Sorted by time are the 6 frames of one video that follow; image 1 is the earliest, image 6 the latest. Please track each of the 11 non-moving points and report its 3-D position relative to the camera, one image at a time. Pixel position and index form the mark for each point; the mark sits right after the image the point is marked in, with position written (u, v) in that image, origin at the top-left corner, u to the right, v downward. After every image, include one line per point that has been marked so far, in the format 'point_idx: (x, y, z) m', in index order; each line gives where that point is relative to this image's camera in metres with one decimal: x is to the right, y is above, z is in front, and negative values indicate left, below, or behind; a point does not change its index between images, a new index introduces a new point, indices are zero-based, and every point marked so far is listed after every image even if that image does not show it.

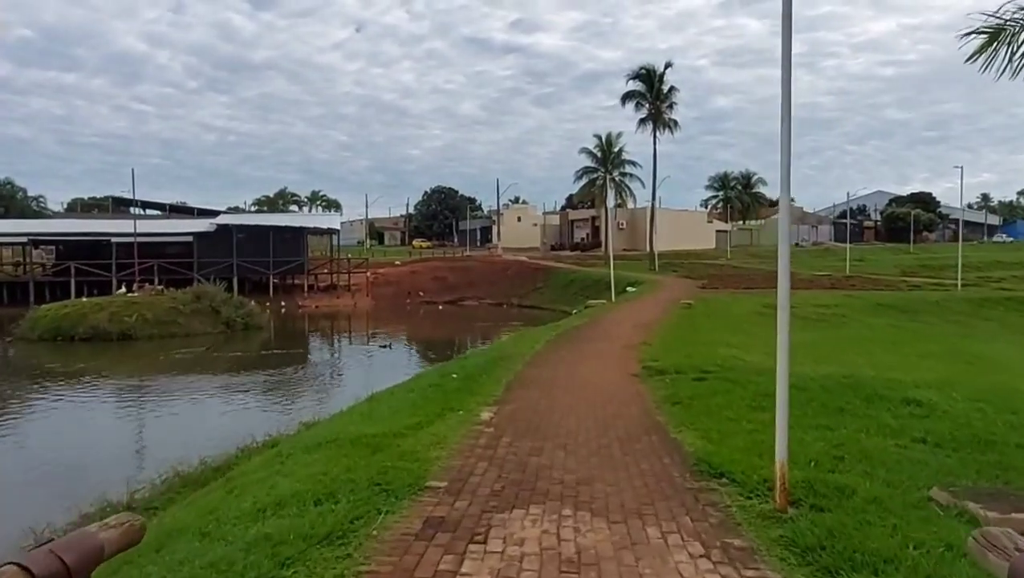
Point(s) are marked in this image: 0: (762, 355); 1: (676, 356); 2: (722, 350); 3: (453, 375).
0: (+4.9, -1.3, +16.4) m
1: (+2.8, -1.2, +14.2) m
2: (+4.0, -1.2, +16.0) m
3: (-0.8, -1.2, +11.8) m
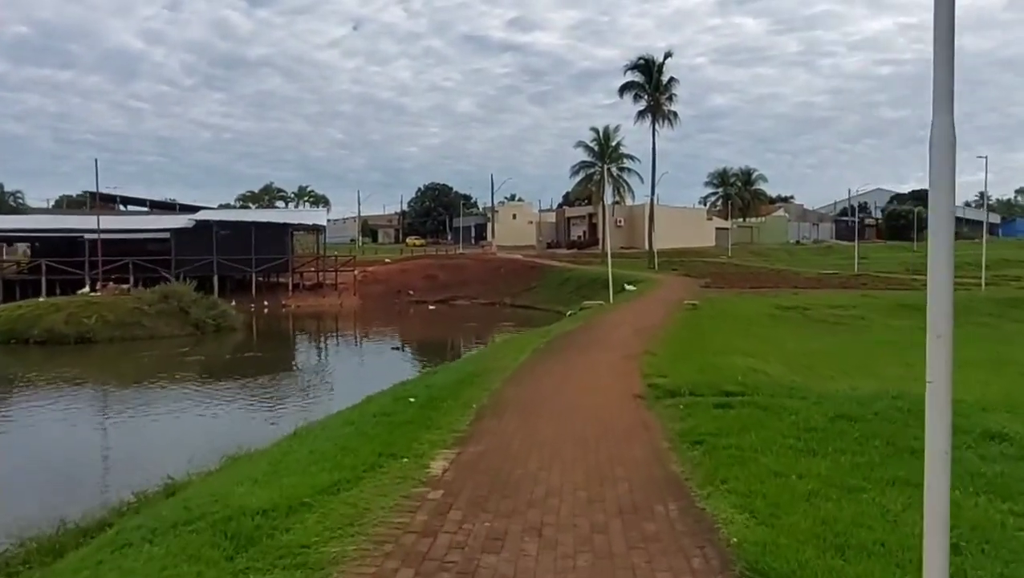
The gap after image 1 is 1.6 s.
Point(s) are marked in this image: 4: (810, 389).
0: (+4.6, -1.3, +14.1) m
1: (+2.4, -1.2, +11.9) m
2: (+3.7, -1.2, +13.6) m
3: (-1.2, -1.3, +9.4) m
4: (+3.9, -1.3, +11.0) m
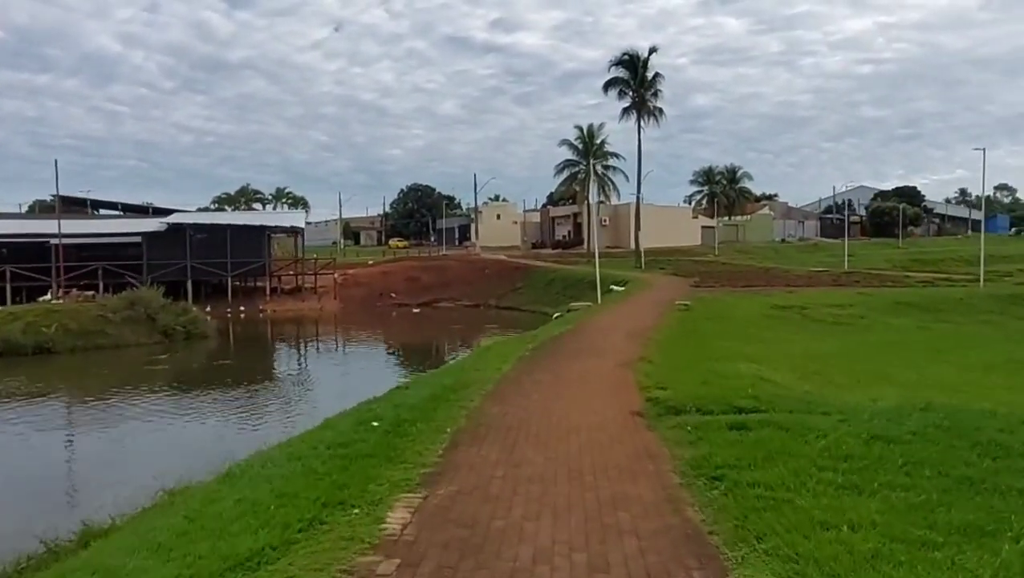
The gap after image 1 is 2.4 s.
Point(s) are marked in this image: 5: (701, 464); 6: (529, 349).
0: (+4.3, -1.3, +12.9) m
1: (+2.2, -1.2, +10.6) m
2: (+3.4, -1.2, +12.4) m
3: (-1.3, -1.3, +8.1) m
4: (+3.7, -1.3, +9.8) m
5: (+1.5, -1.3, +6.4) m
6: (+0.3, -1.1, +15.0) m
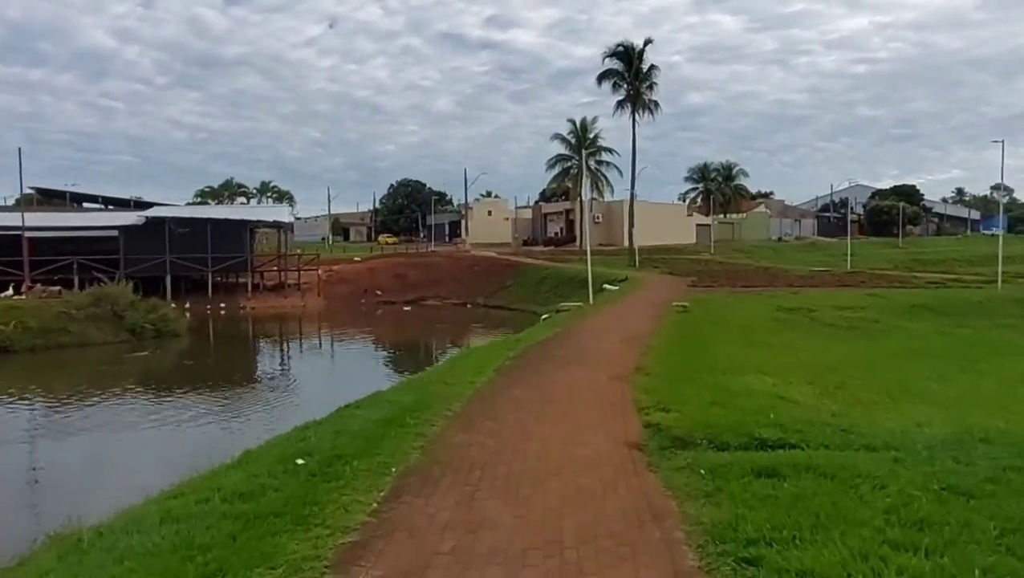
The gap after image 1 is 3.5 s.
0: (+4.0, -1.4, +11.1) m
1: (+1.9, -1.2, +8.9) m
2: (+3.1, -1.2, +10.6) m
3: (-1.6, -1.3, +6.3) m
4: (+3.4, -1.3, +8.1) m
5: (+1.2, -1.4, +4.7) m
6: (0.0, -1.1, +13.2) m
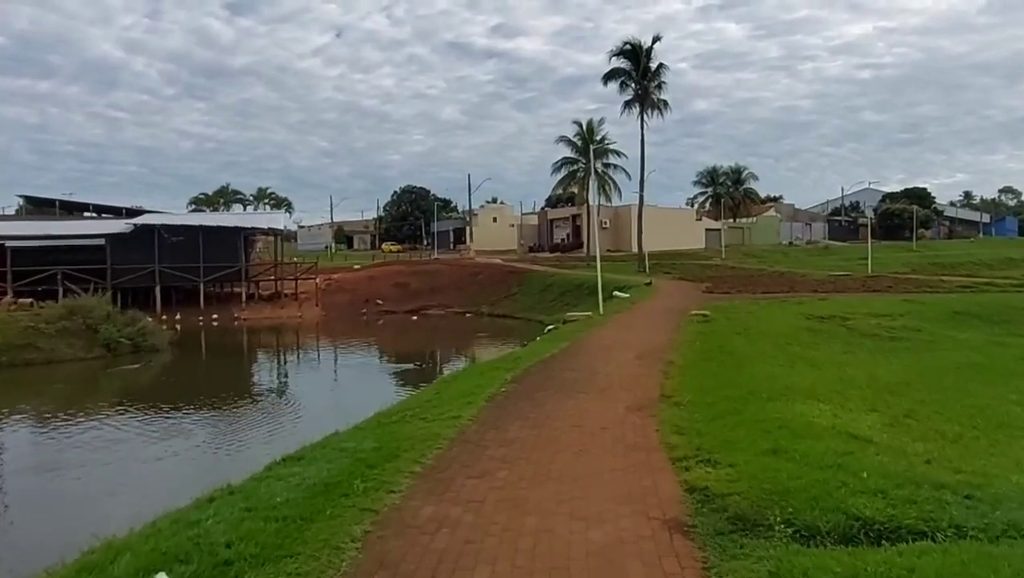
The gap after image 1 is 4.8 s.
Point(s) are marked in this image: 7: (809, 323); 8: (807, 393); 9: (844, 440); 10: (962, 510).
0: (+3.9, -1.4, +8.9) m
1: (+1.9, -1.3, +6.6) m
2: (+3.1, -1.3, +8.4) m
3: (-1.7, -1.4, +4.1) m
4: (+3.4, -1.4, +5.8) m
5: (+1.1, -1.4, +2.4) m
6: (0.0, -1.2, +11.0) m
7: (+7.1, -0.8, +19.9) m
8: (+3.8, -1.3, +10.6) m
9: (+3.0, -1.3, +7.3) m
10: (+2.7, -1.4, +5.1) m
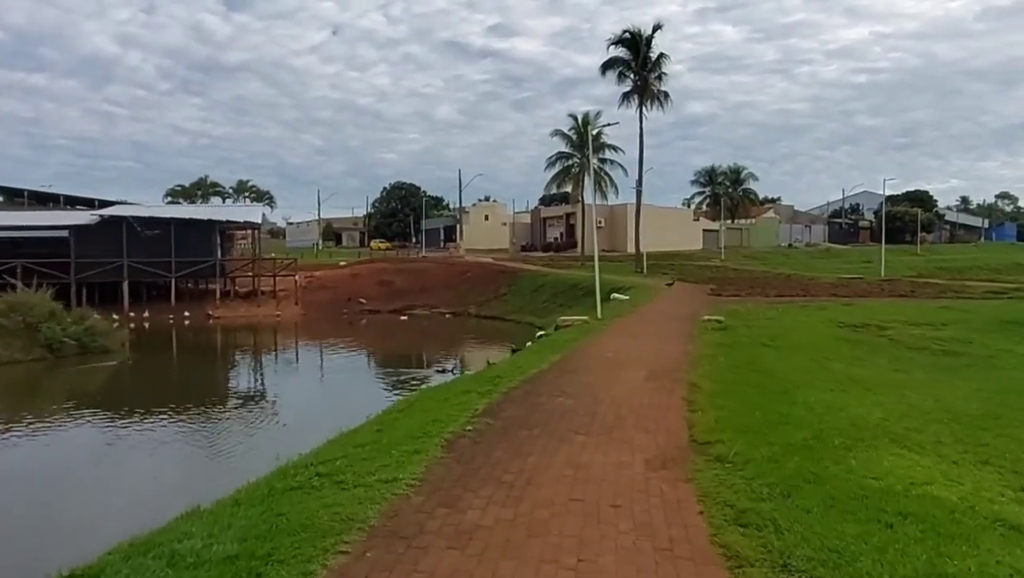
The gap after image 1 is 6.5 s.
0: (+3.7, -1.5, +6.1) m
1: (+1.6, -1.3, +3.8) m
2: (+2.8, -1.3, +5.6) m
3: (-1.9, -1.4, +1.2) m
4: (+3.1, -1.4, +3.0) m
5: (+0.9, -1.4, -0.4) m
6: (-0.3, -1.2, +8.2) m
7: (+6.8, -0.9, +17.1) m
8: (+3.6, -1.4, +7.8) m
9: (+2.7, -1.4, +4.5) m
10: (+2.5, -1.4, +2.3) m
